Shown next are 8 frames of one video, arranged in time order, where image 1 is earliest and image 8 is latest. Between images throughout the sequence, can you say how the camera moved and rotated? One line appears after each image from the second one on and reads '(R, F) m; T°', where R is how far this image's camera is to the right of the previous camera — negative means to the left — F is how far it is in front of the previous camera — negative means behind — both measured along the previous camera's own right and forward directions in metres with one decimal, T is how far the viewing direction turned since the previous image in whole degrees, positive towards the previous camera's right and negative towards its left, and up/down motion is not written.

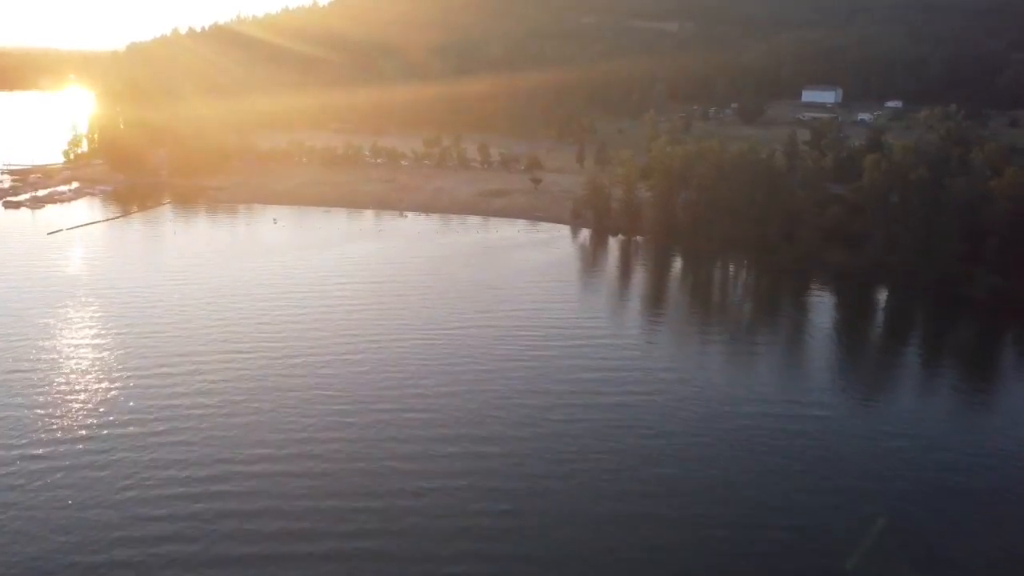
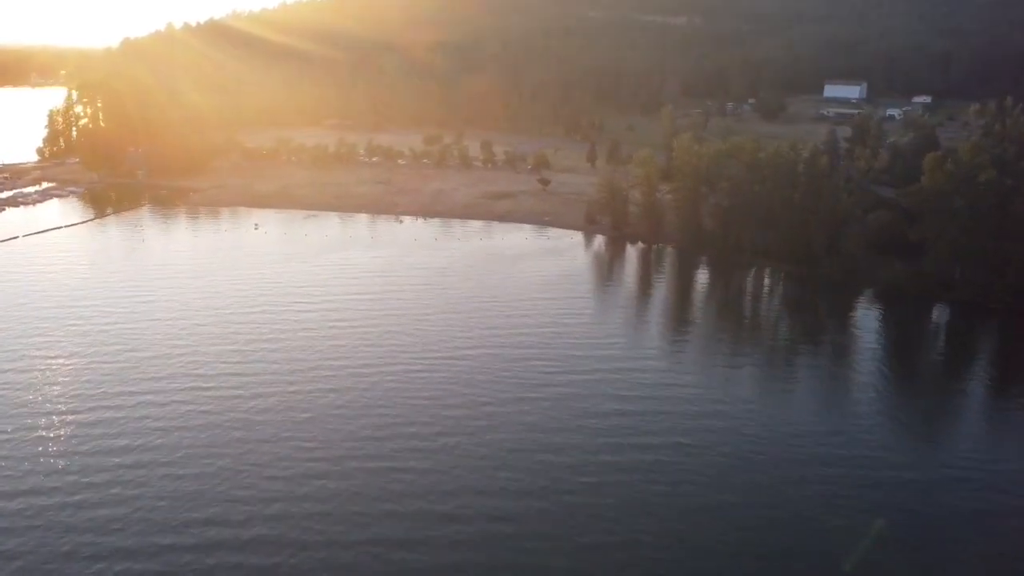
(-0.3, +4.1) m; 0°
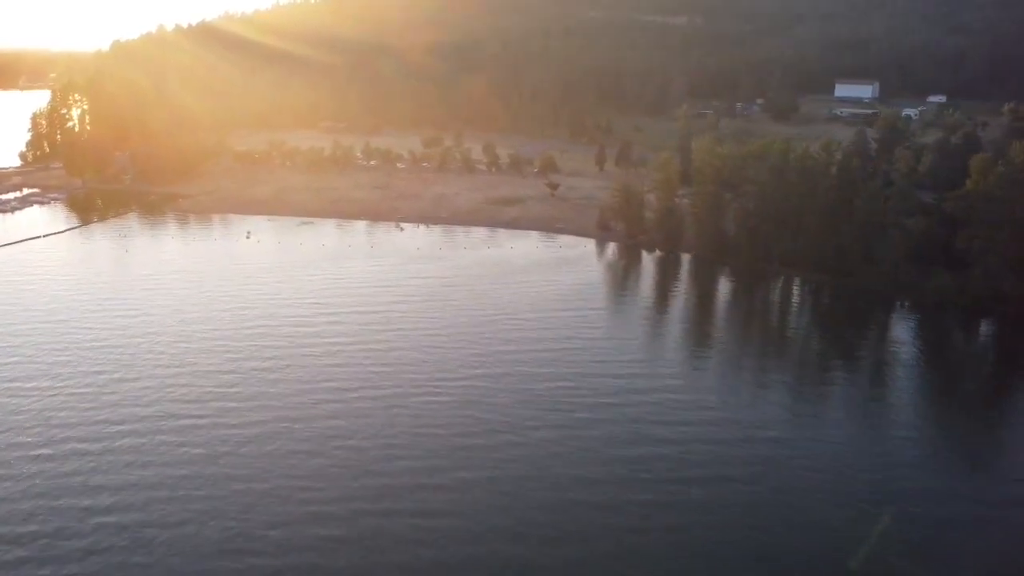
(-0.6, +2.3) m; 0°
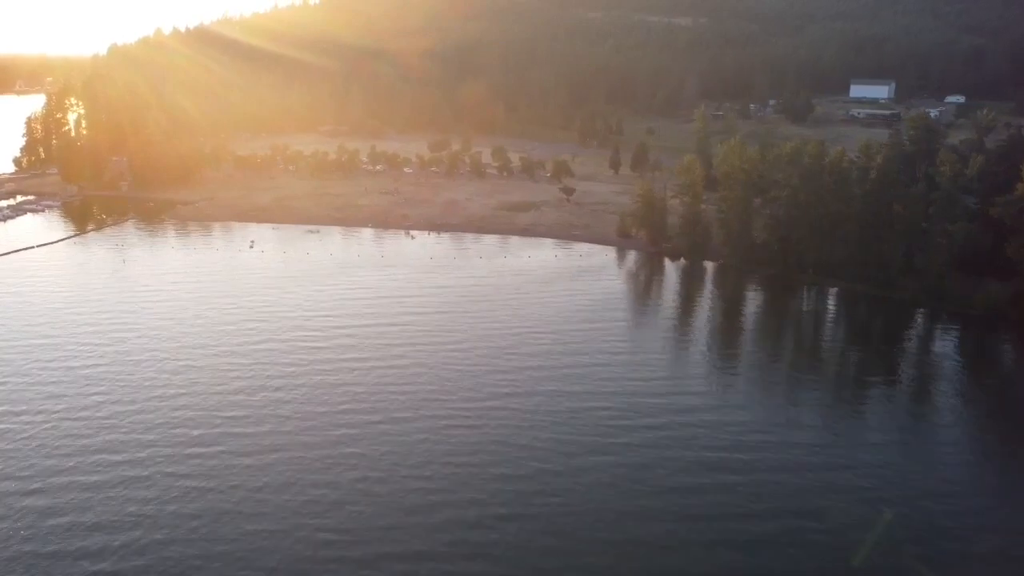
(-0.7, +1.7) m; 0°
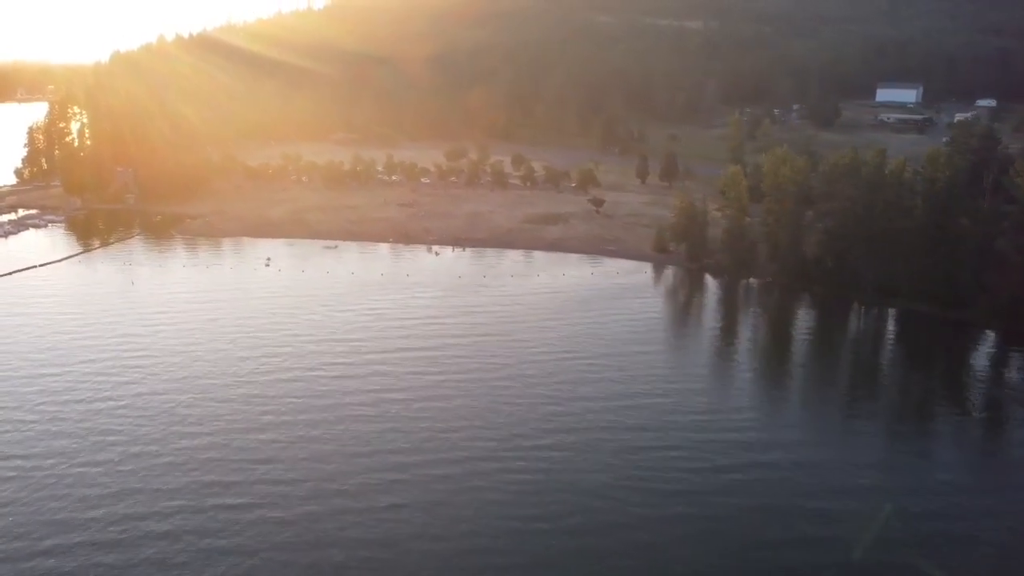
(-1.1, +2.0) m; 0°
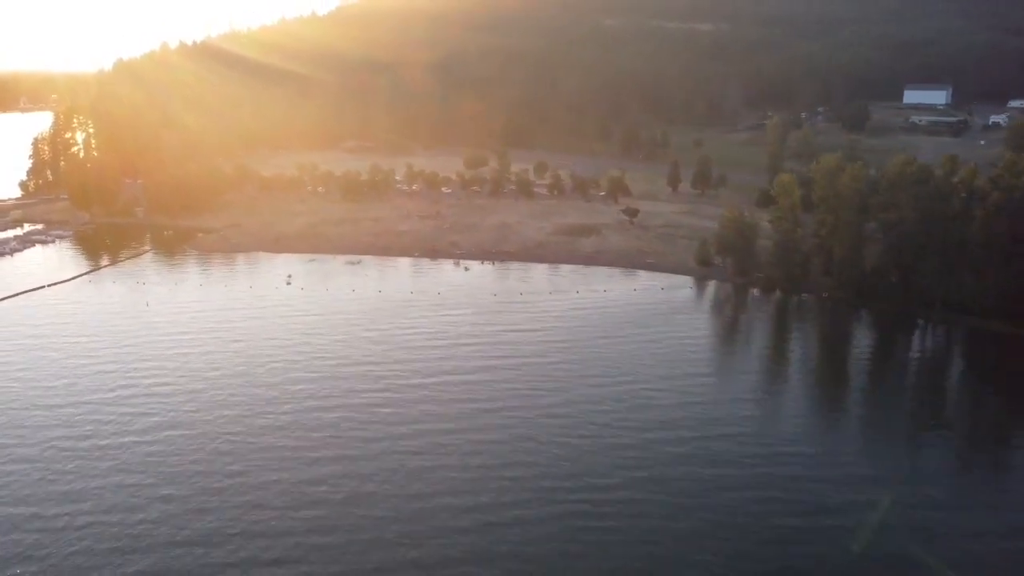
(-1.2, +1.9) m; 0°
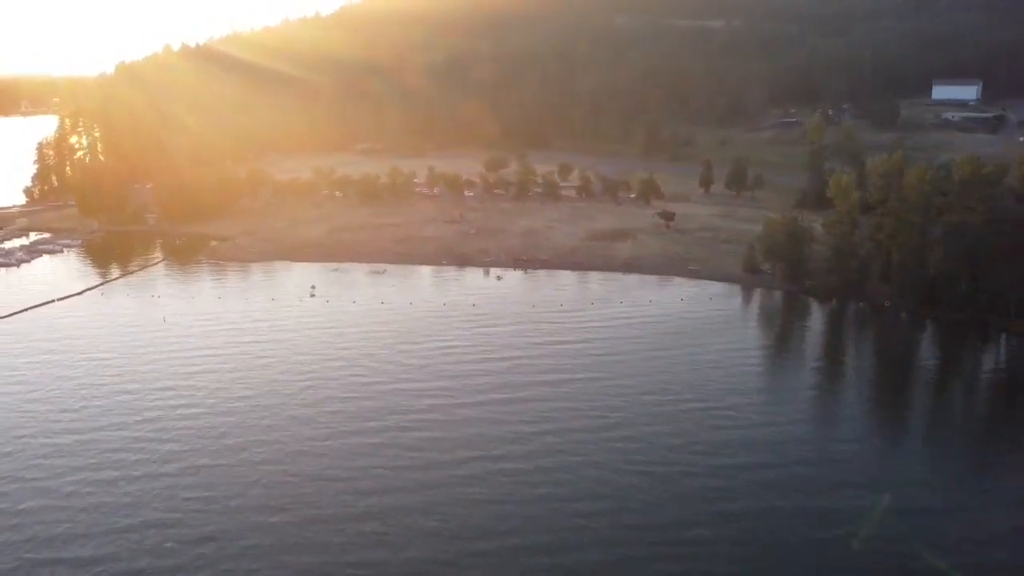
(-1.2, +1.7) m; 0°
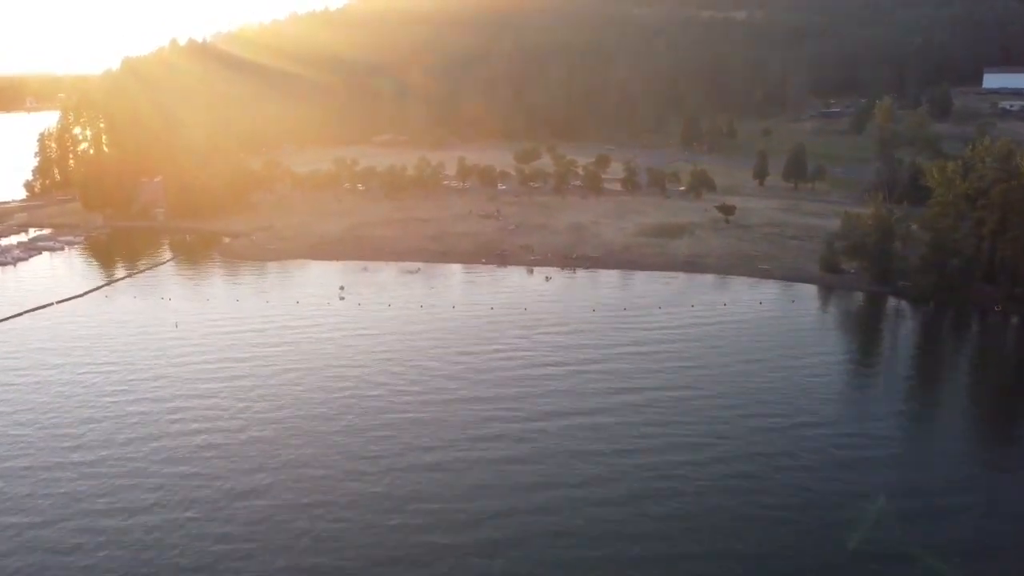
(-1.4, +3.2) m; 0°
